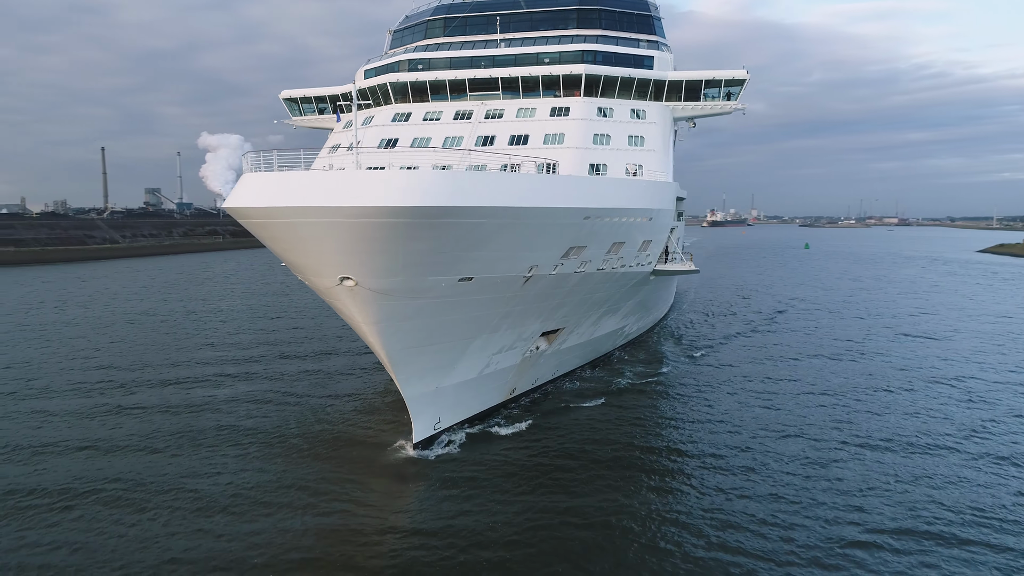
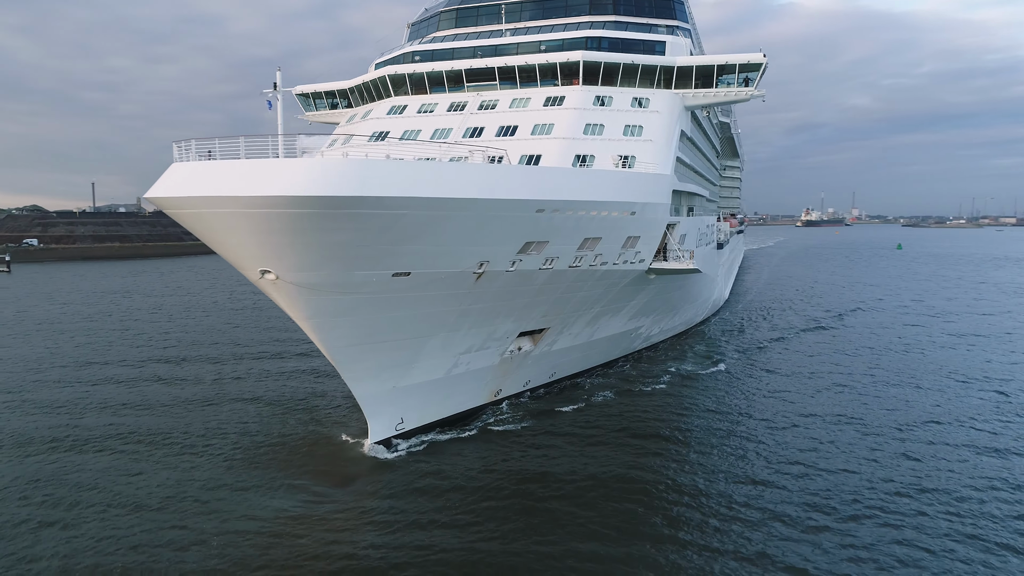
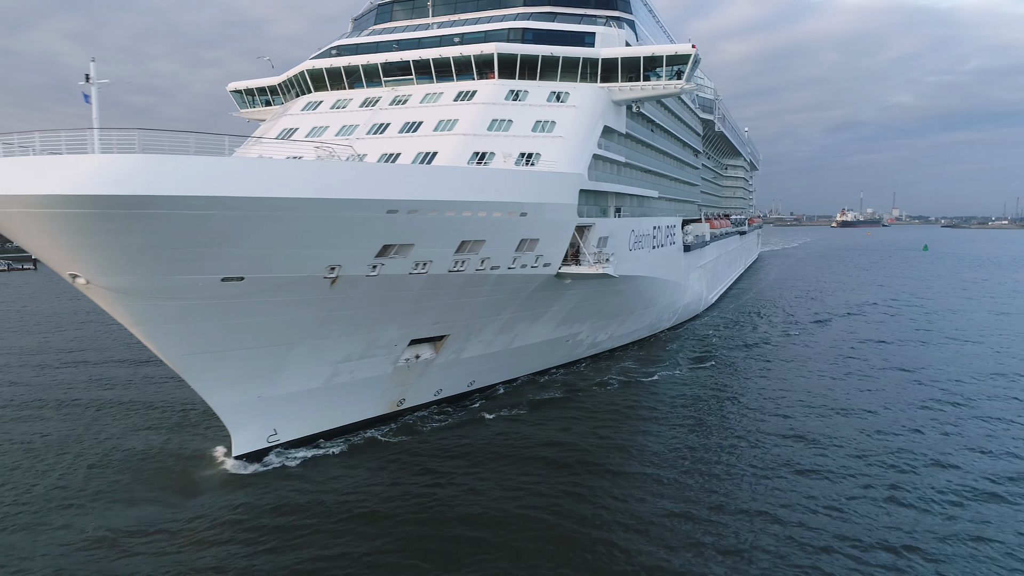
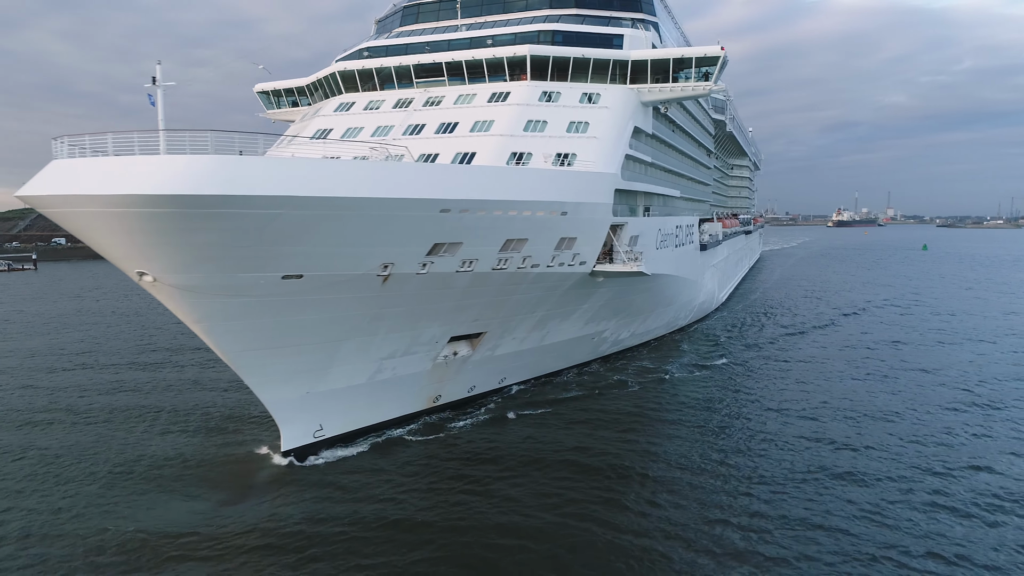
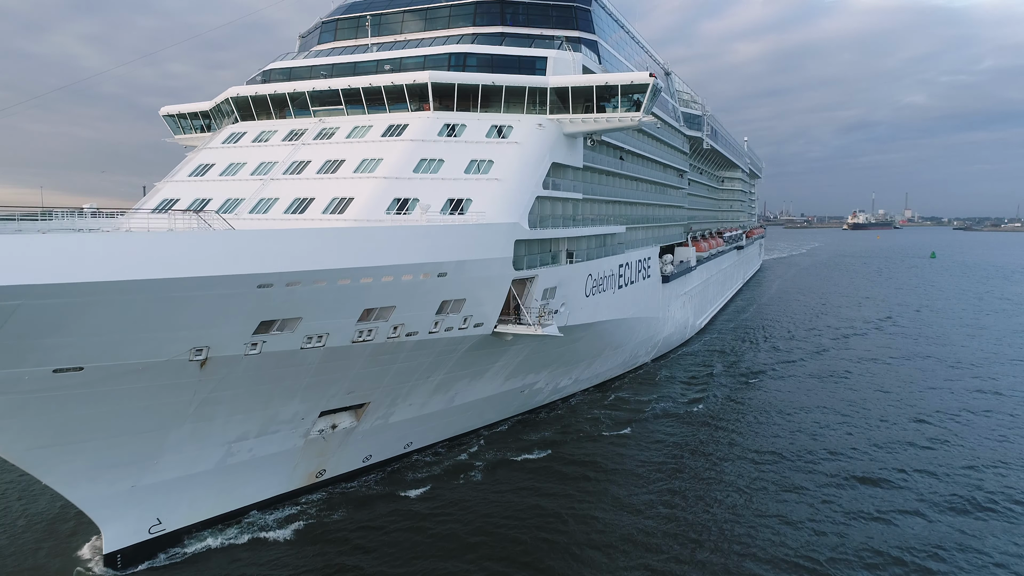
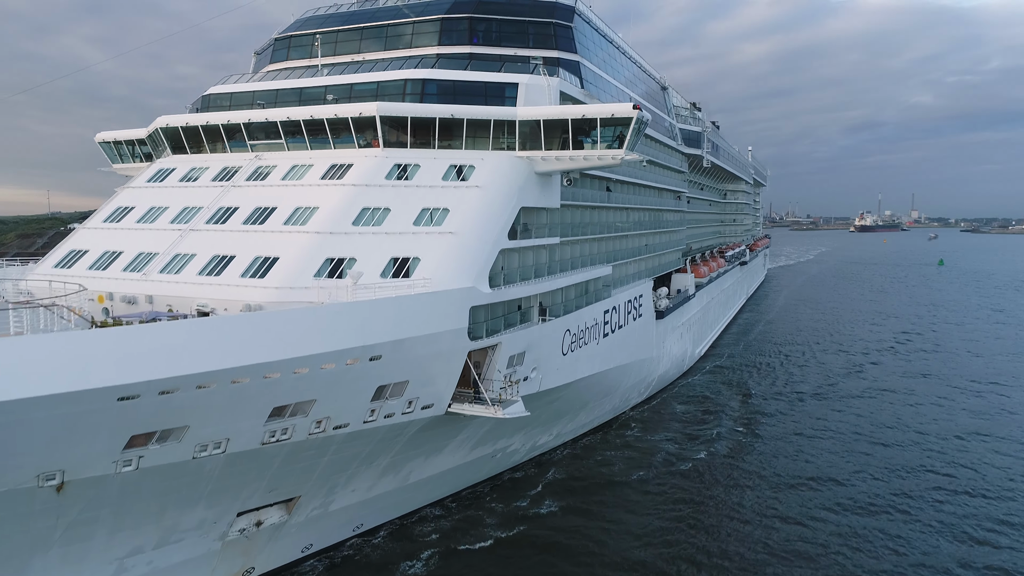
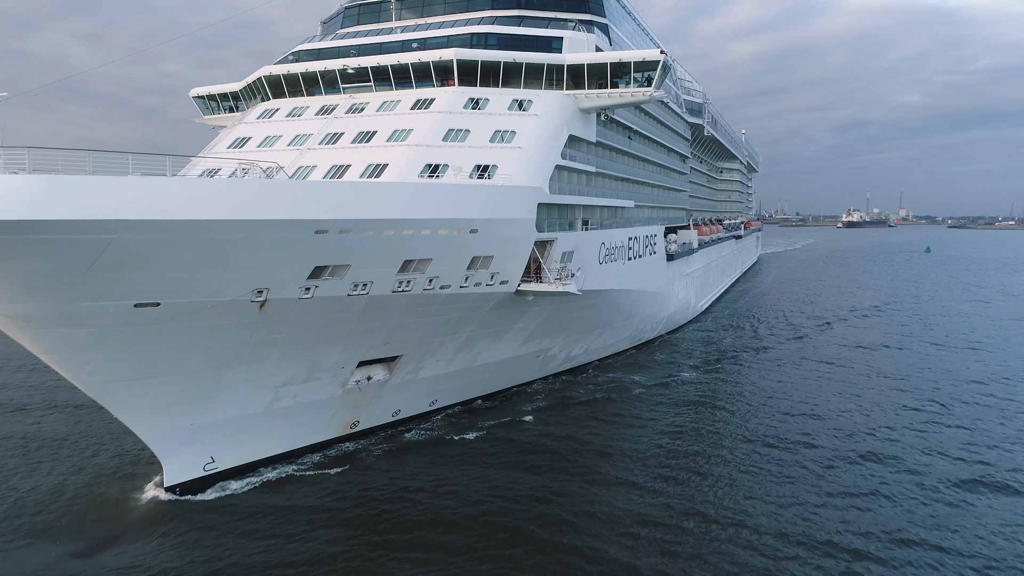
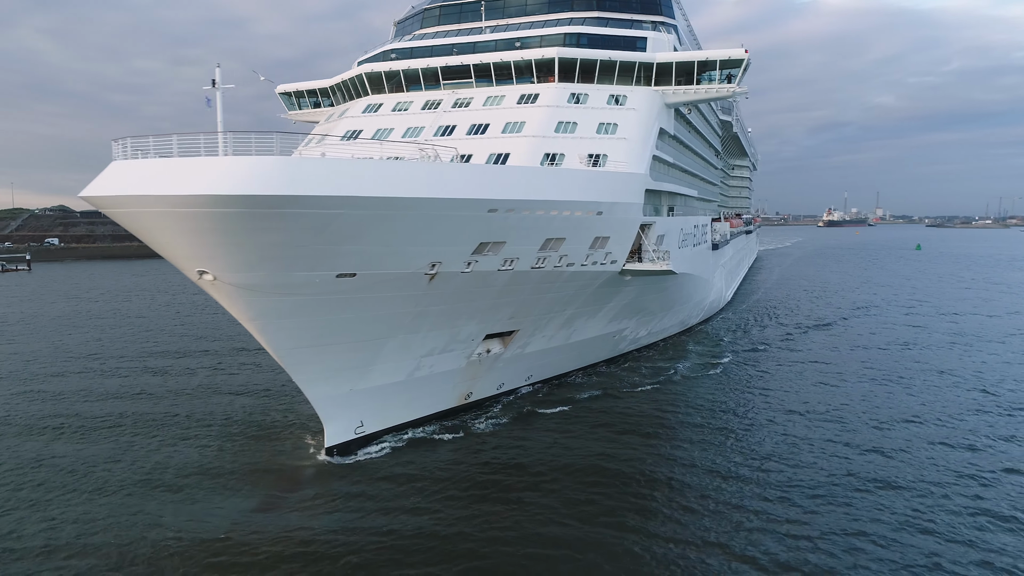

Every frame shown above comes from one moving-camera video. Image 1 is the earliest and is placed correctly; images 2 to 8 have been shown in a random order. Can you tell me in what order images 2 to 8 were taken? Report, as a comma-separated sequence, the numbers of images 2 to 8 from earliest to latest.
2, 8, 4, 3, 7, 5, 6
